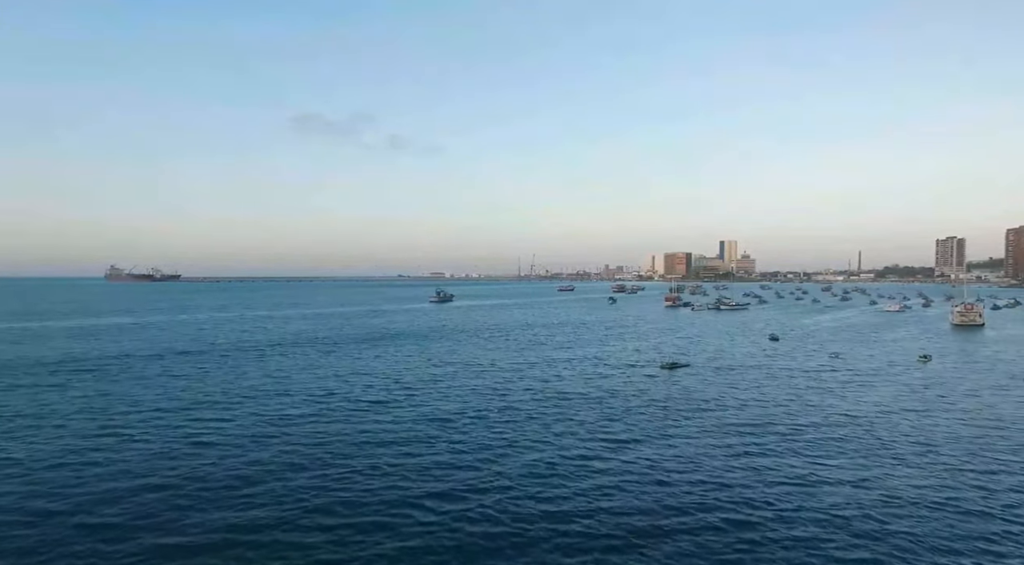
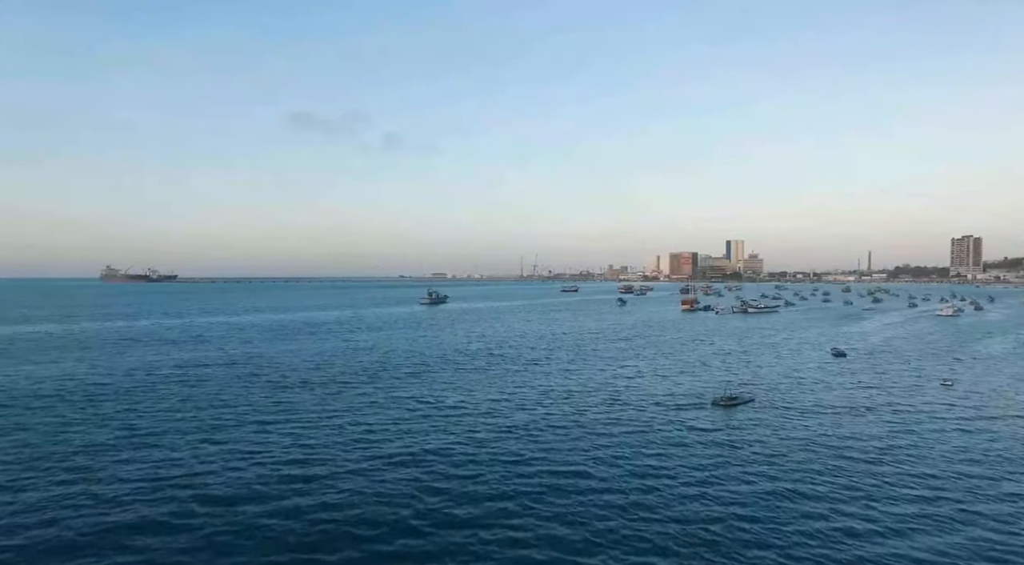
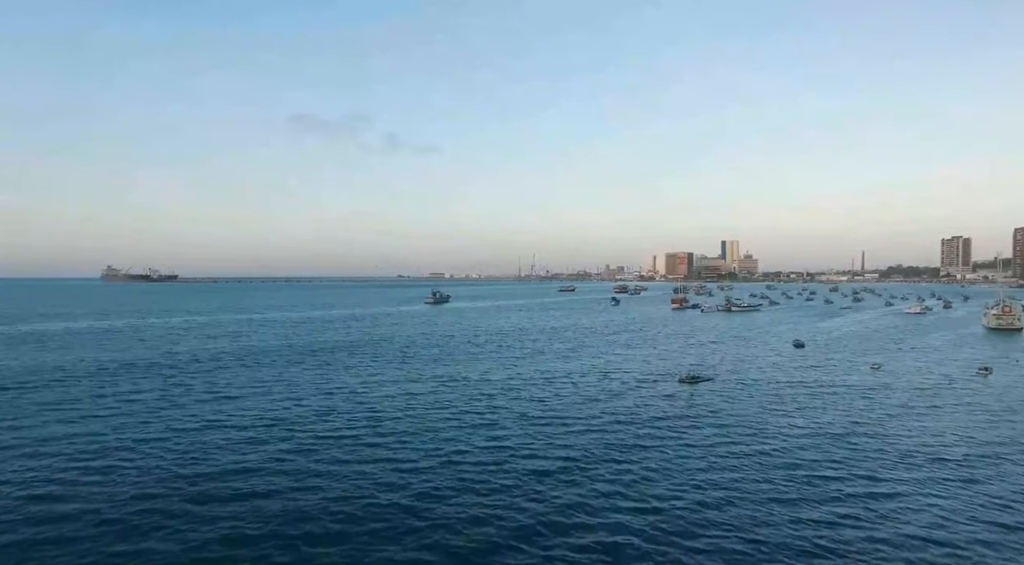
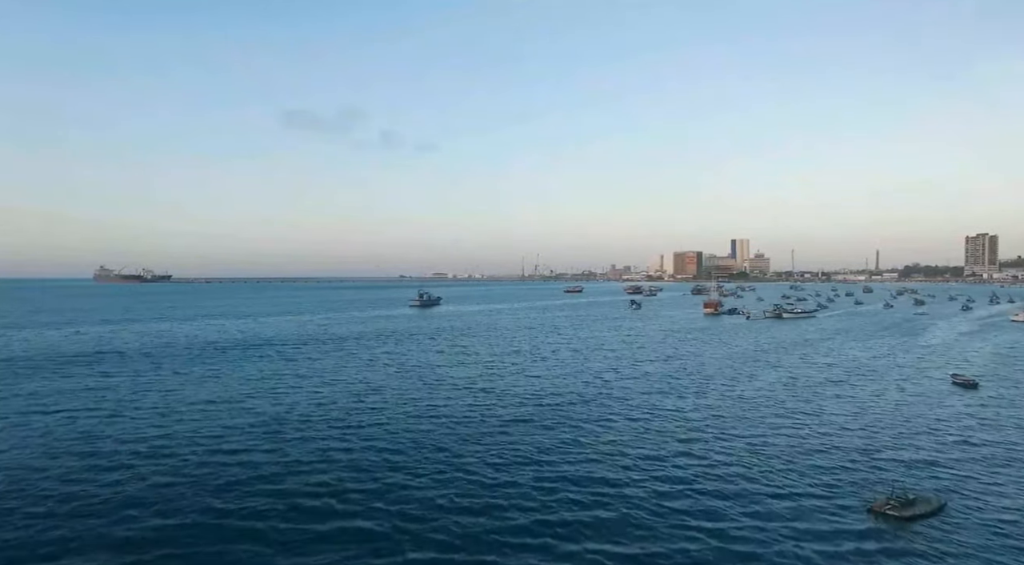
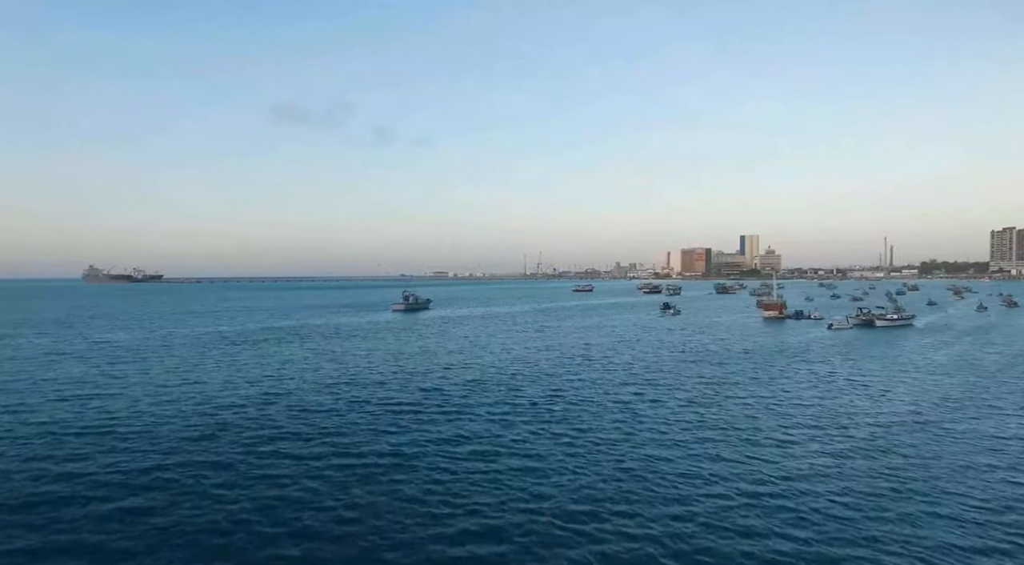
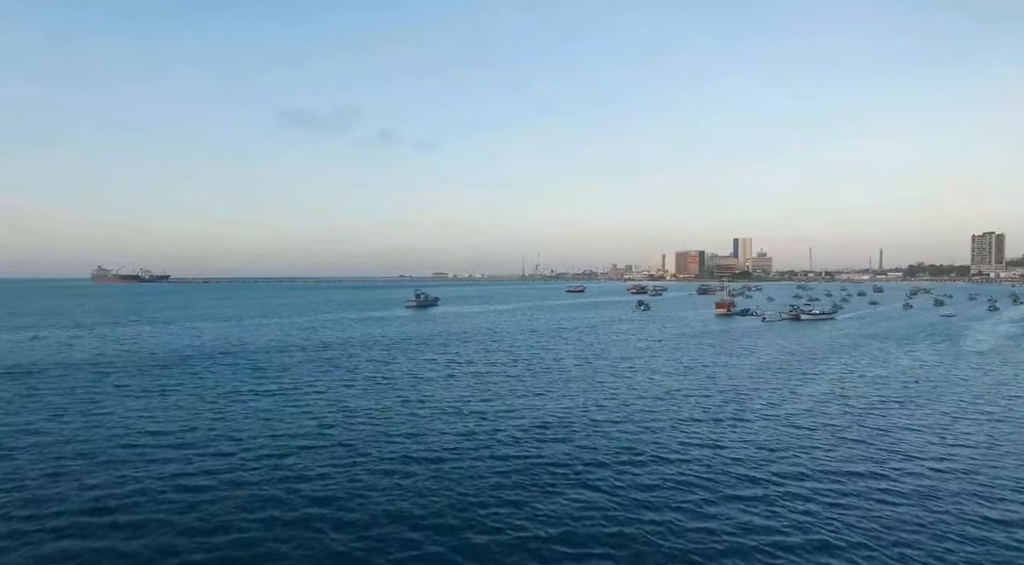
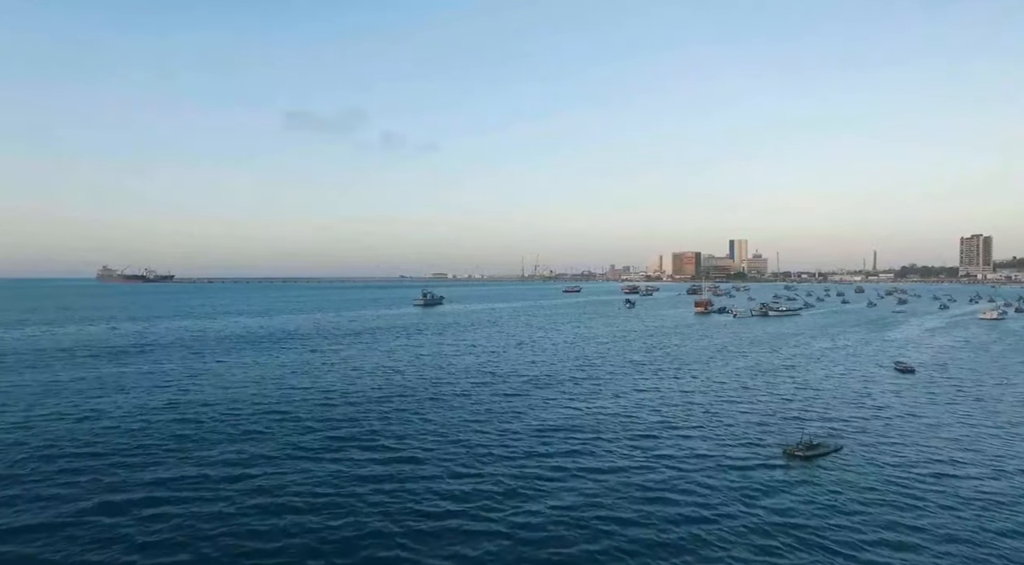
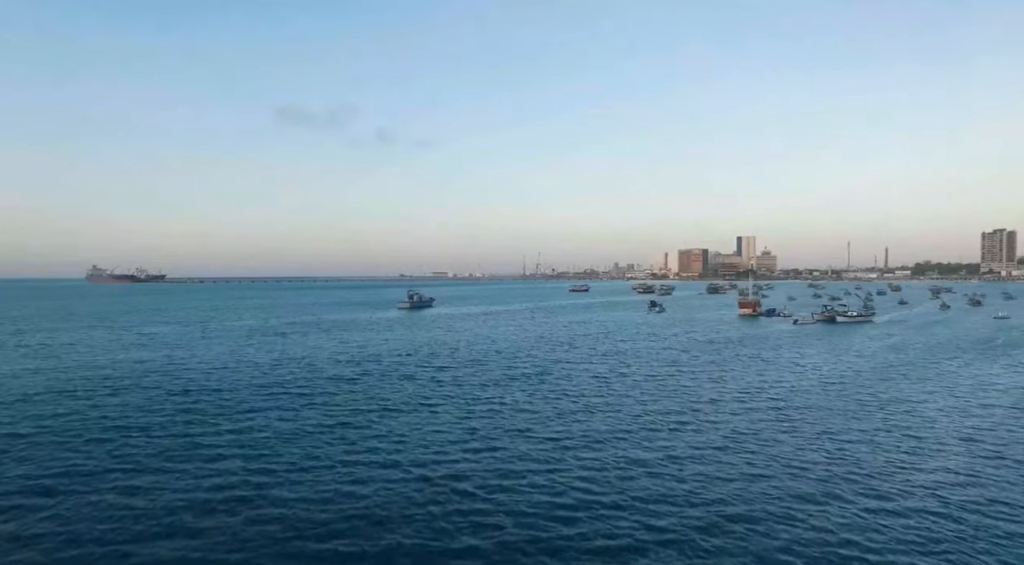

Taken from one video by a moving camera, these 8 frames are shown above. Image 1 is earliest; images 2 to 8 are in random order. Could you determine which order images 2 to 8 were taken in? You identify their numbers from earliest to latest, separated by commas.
3, 2, 7, 4, 6, 8, 5
